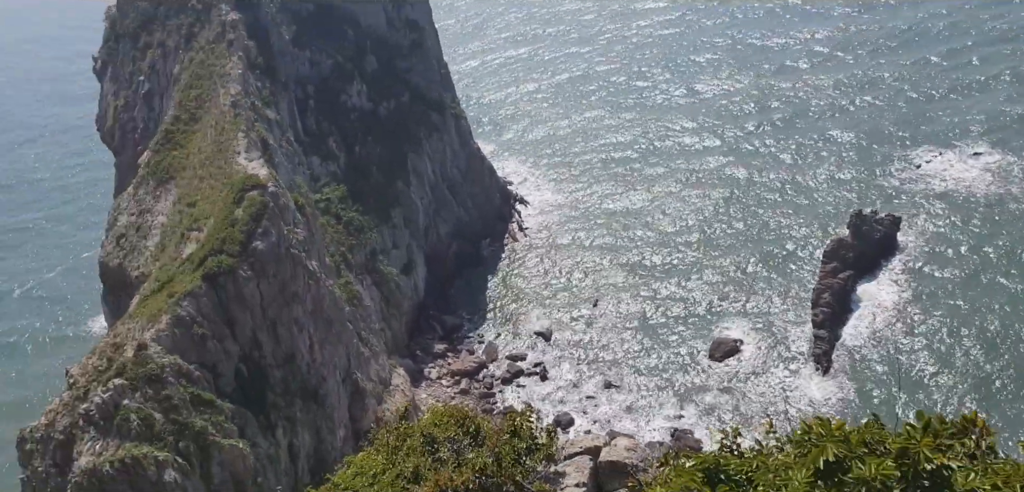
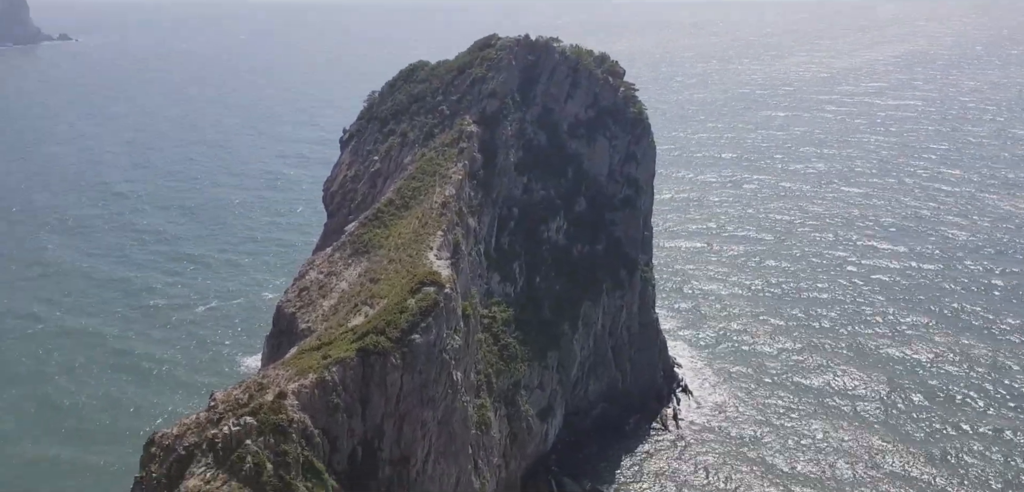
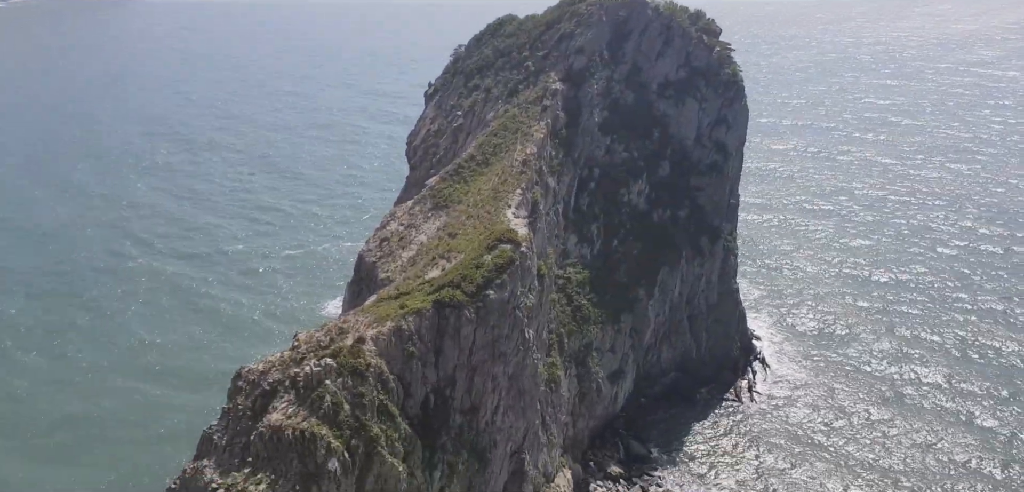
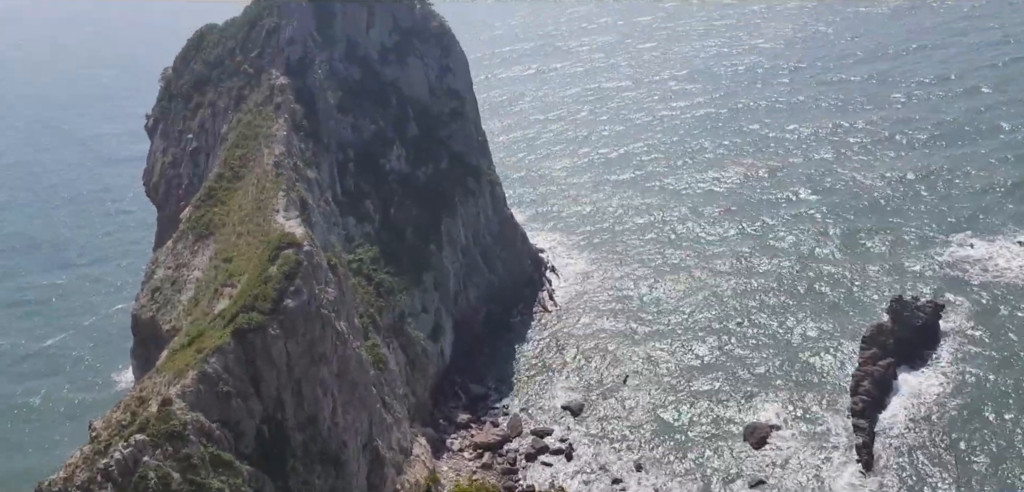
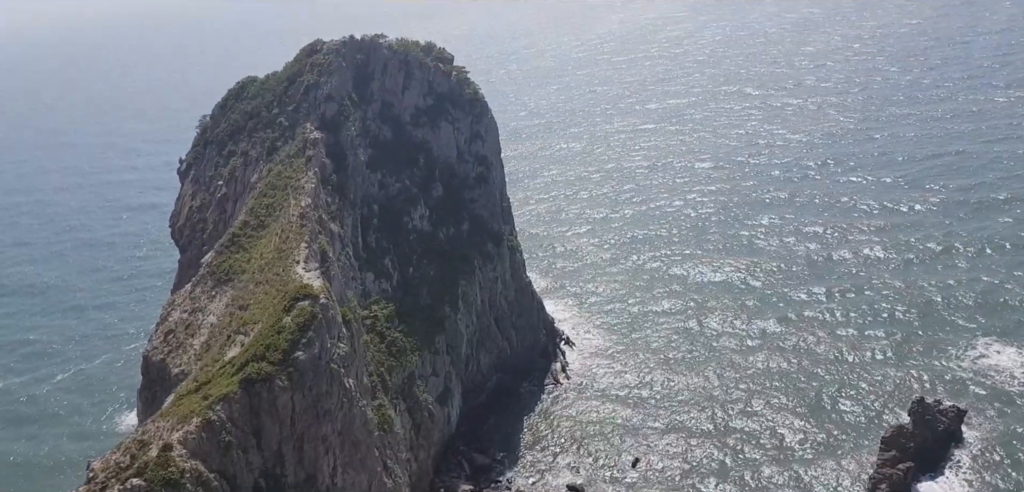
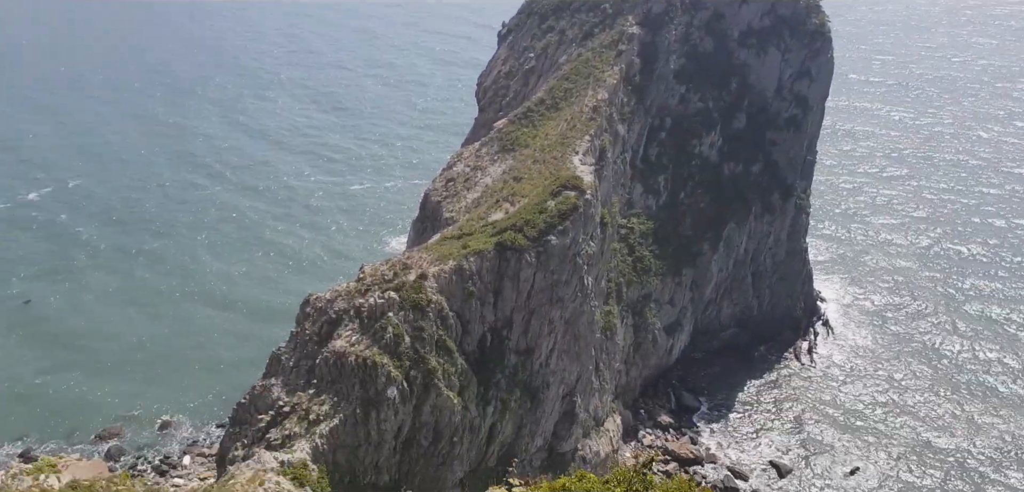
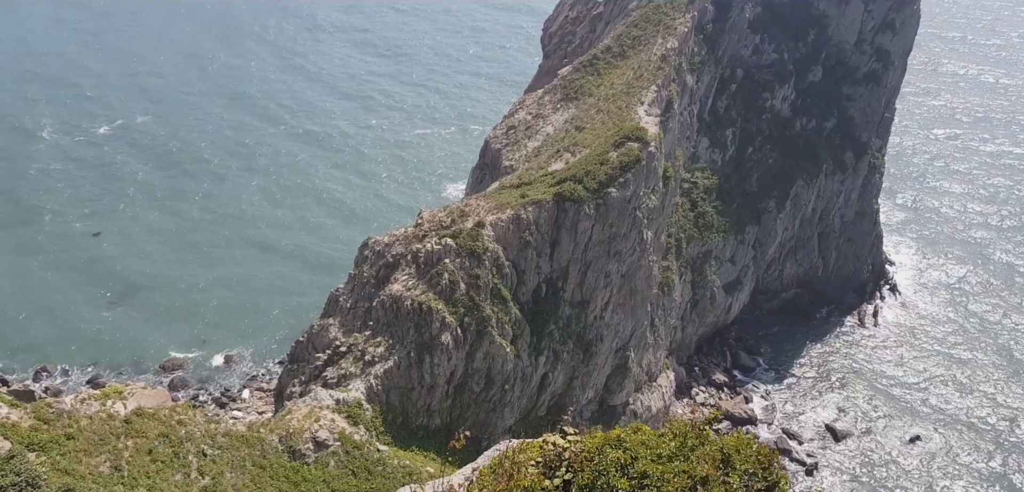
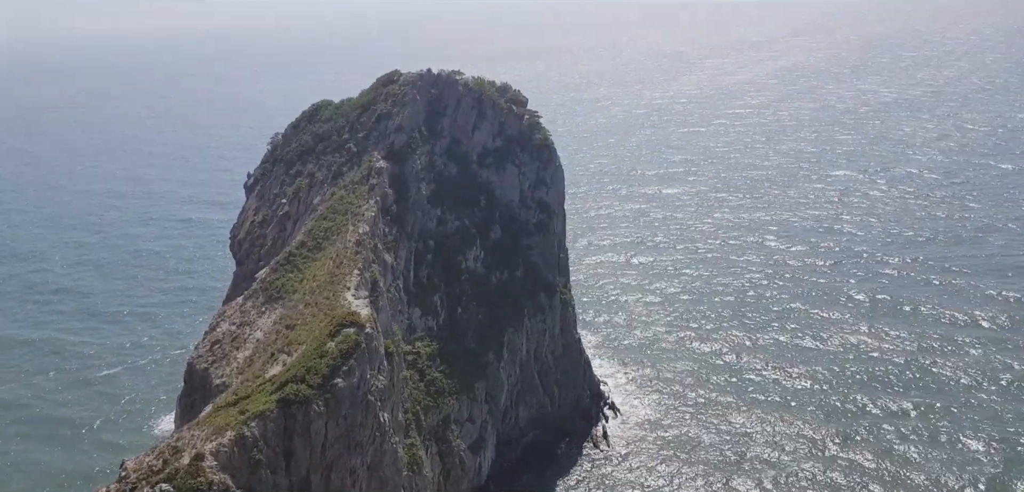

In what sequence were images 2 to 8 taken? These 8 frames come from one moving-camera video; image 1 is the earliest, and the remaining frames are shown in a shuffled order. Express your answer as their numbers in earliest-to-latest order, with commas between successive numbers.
4, 5, 8, 2, 3, 6, 7
